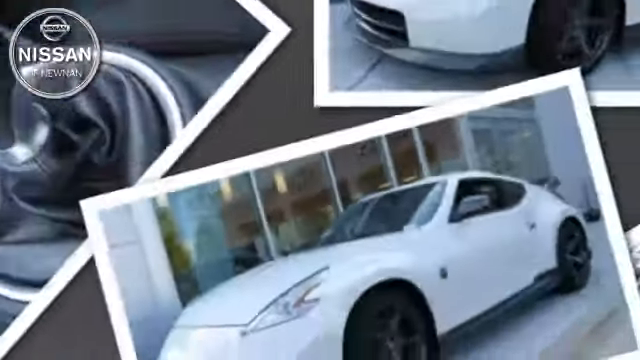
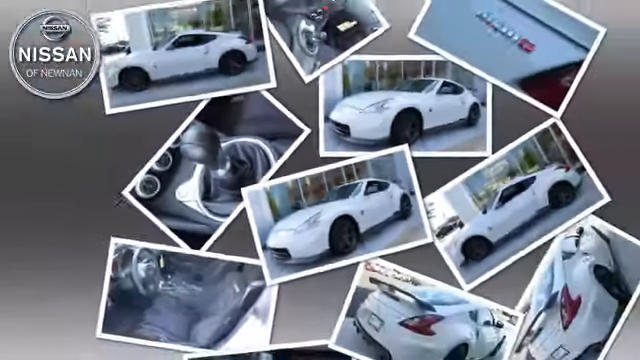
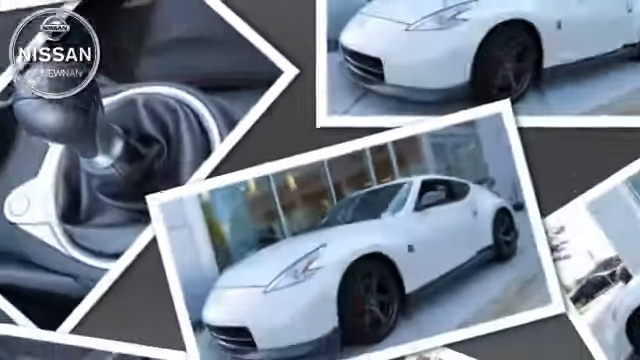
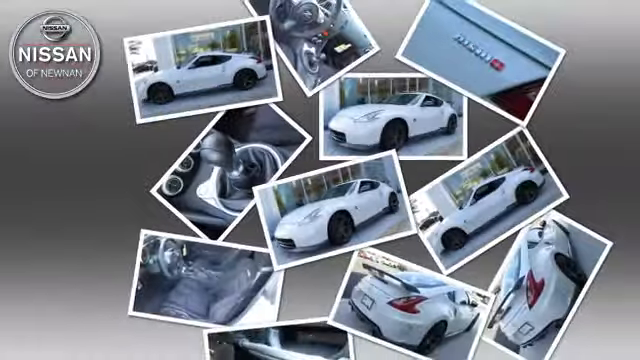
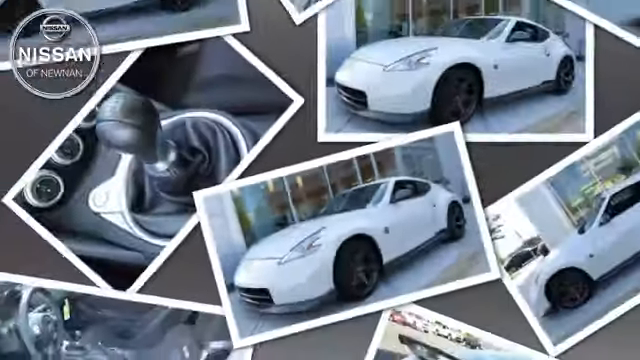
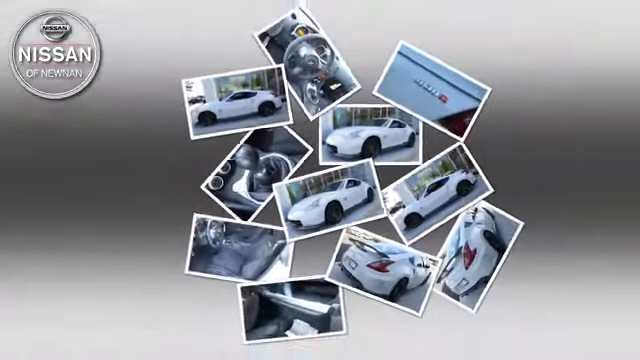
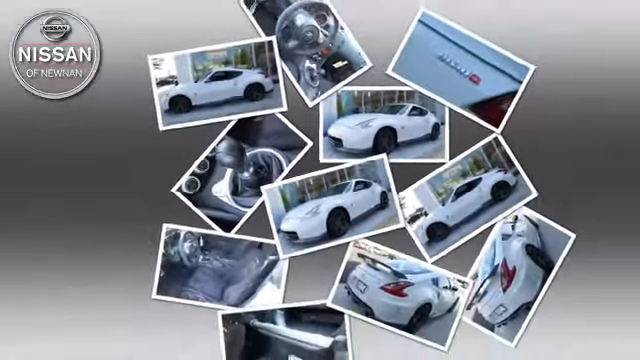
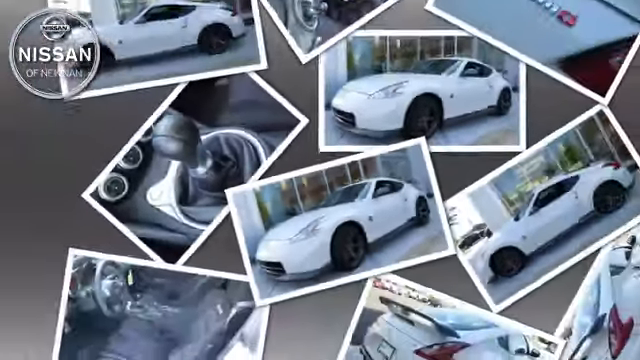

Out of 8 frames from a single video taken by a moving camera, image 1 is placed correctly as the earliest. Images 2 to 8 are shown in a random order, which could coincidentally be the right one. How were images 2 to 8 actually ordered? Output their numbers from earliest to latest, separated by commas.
3, 5, 8, 2, 4, 7, 6
